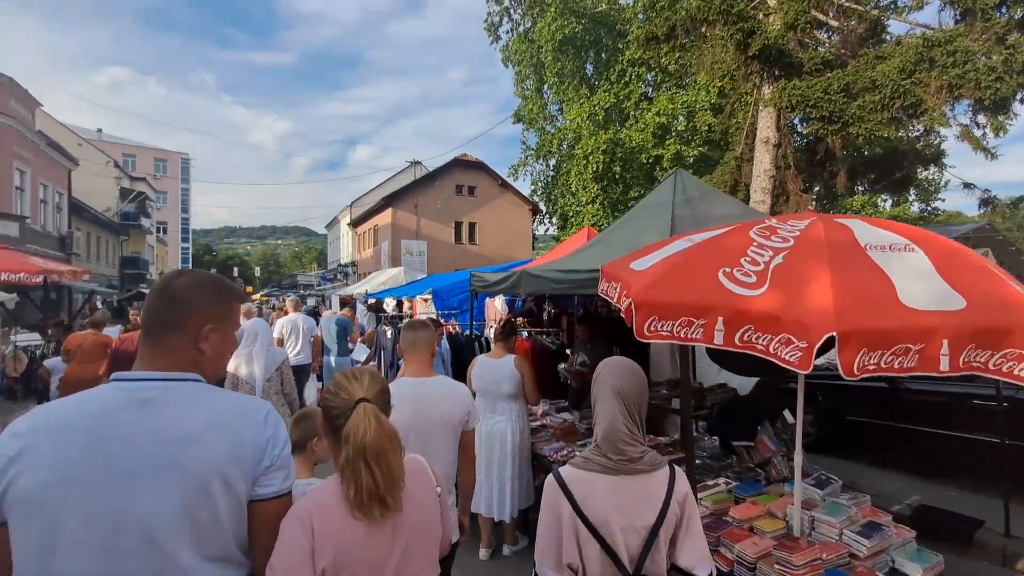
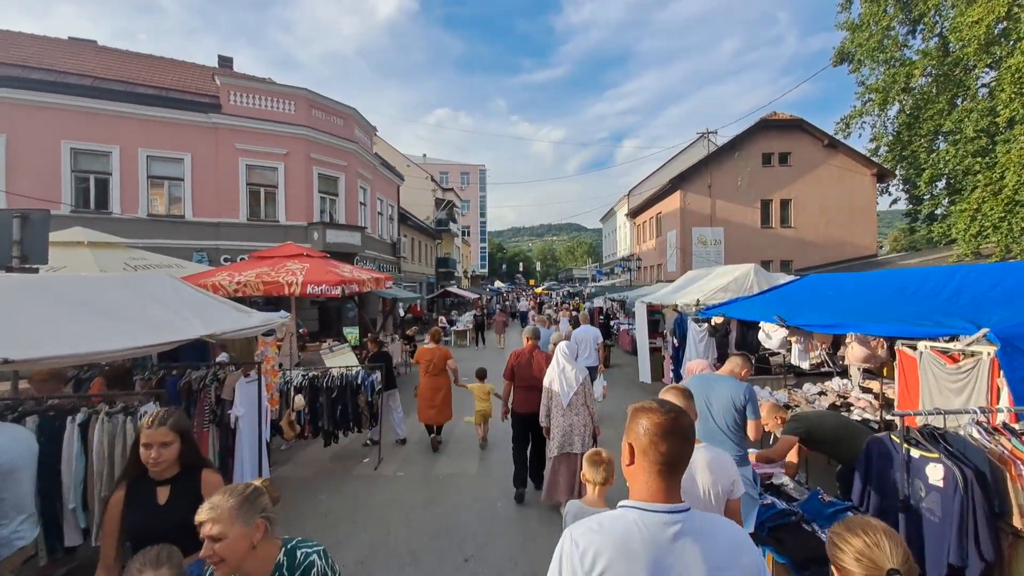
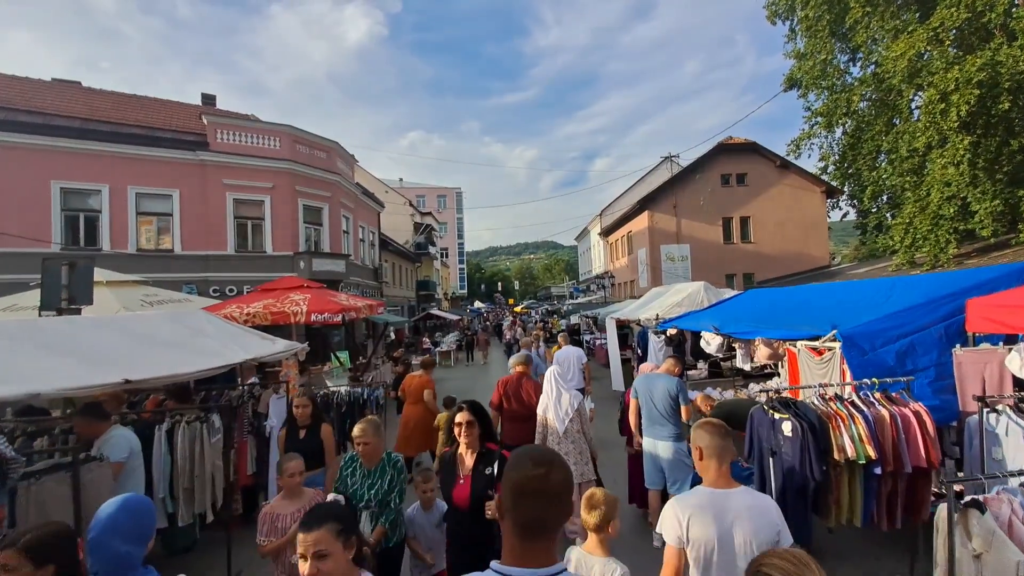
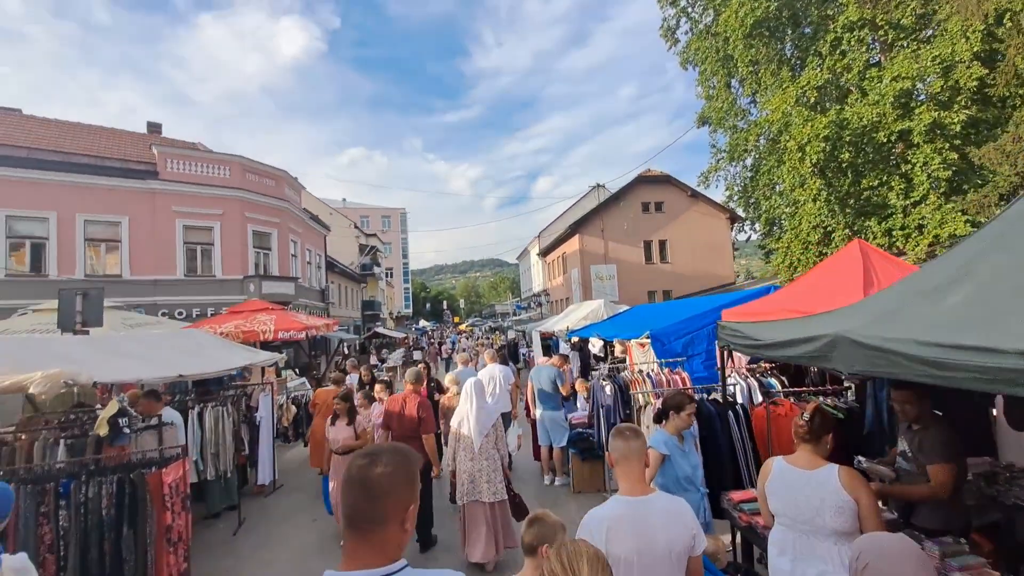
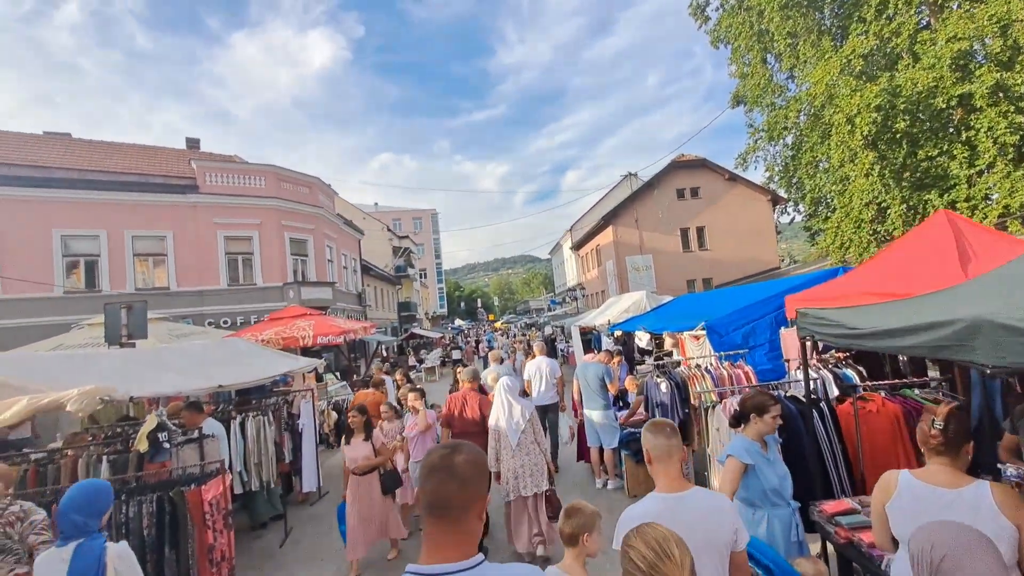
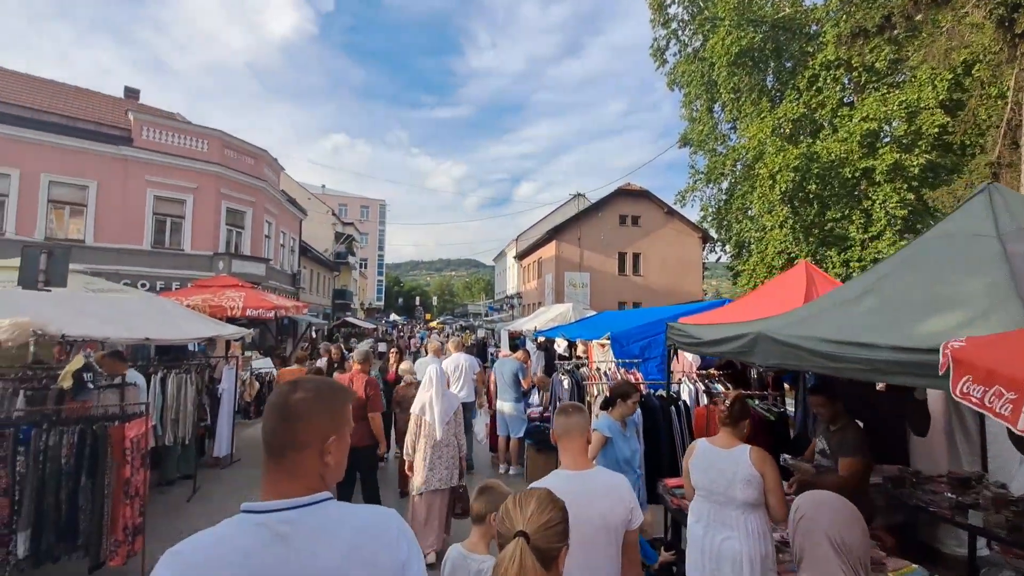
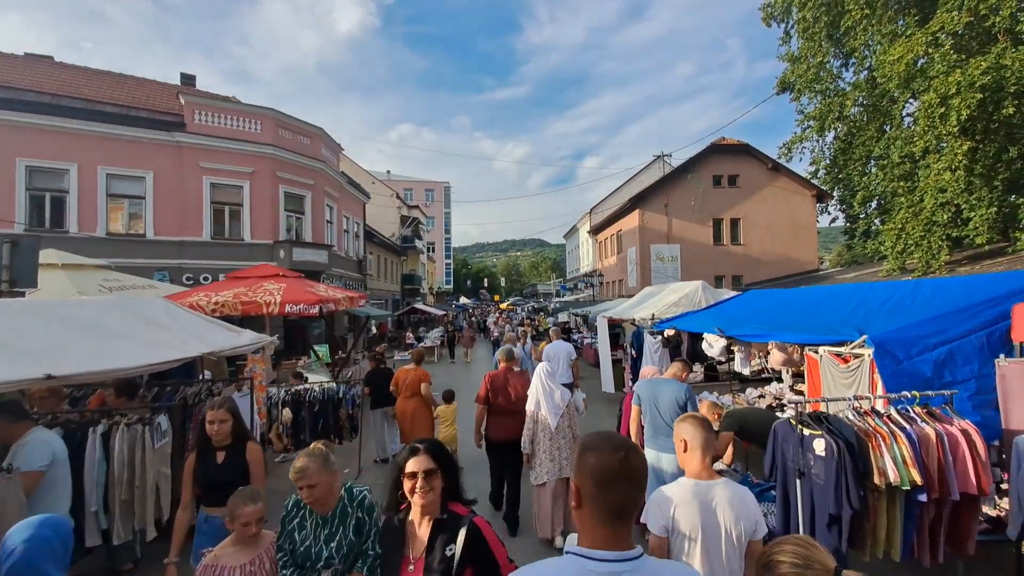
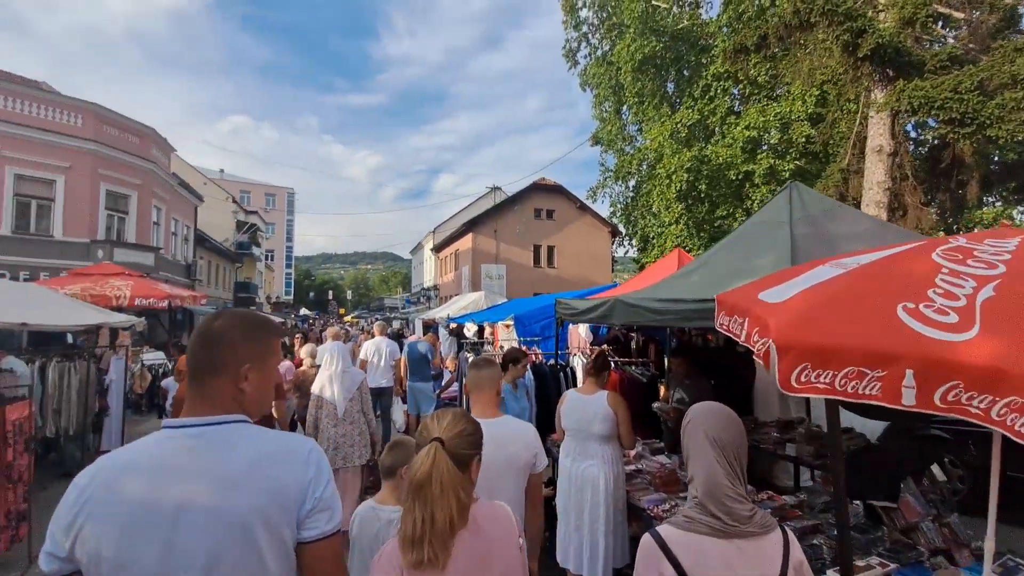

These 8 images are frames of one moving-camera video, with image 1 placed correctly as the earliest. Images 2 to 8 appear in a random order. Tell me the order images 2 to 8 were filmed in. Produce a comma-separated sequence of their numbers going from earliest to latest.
8, 6, 4, 5, 3, 7, 2
